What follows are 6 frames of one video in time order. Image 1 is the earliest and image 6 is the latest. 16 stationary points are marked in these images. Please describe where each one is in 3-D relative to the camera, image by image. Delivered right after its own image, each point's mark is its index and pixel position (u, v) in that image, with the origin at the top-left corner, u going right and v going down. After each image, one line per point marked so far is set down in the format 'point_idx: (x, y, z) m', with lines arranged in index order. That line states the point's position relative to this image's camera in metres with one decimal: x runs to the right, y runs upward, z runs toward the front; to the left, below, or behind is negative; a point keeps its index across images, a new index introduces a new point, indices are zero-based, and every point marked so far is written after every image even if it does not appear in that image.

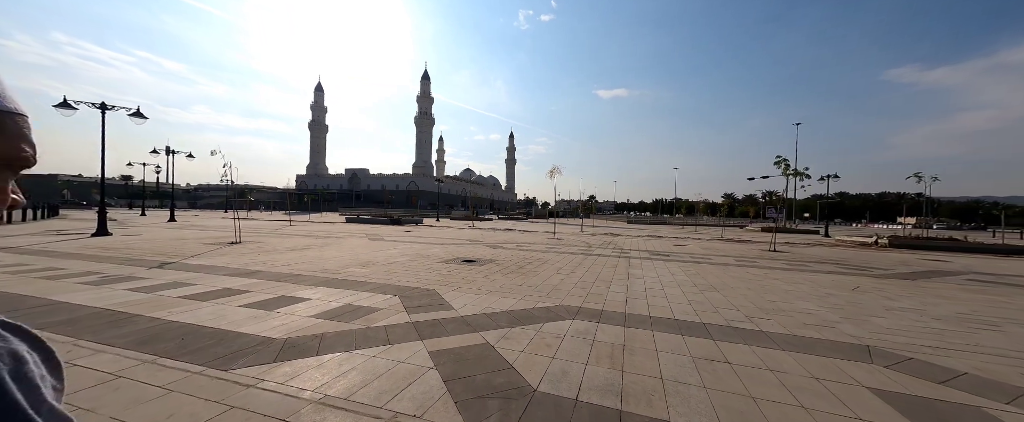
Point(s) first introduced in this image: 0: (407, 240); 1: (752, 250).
0: (-6.1, -1.7, +18.3) m
1: (+12.5, -2.1, +16.4) m
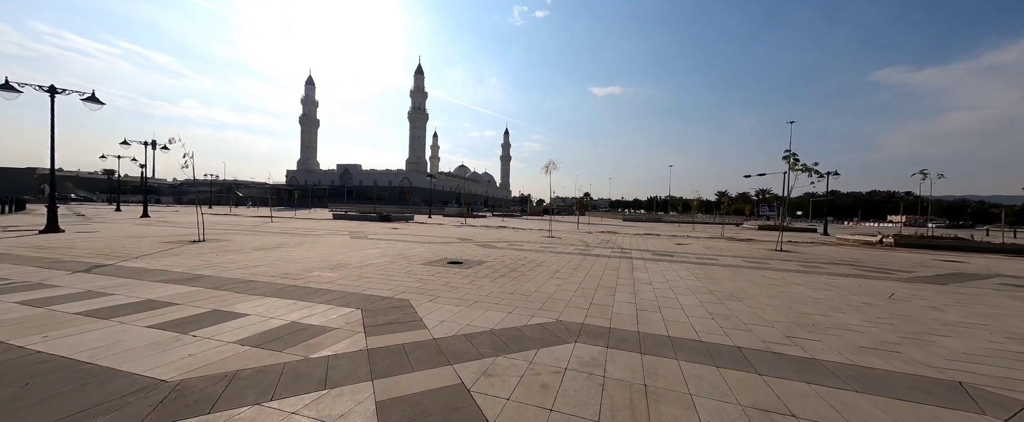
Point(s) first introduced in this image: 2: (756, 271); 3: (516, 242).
0: (-6.4, -1.5, +17.1) m
1: (+12.1, -2.0, +15.5) m
2: (+7.5, -1.9, +9.7) m
3: (+0.3, -1.7, +16.5) m
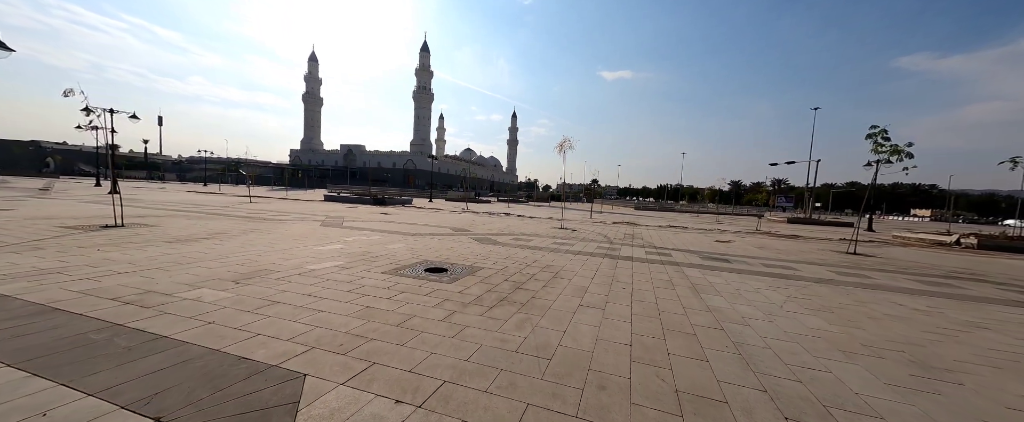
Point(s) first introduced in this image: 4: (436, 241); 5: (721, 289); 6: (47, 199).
0: (-6.2, -0.7, +14.2) m
1: (+12.3, -1.7, +12.3) m
2: (+7.6, -1.7, +6.6) m
3: (+0.5, -1.1, +13.5) m
4: (-2.6, -1.0, +10.8) m
5: (+4.3, -1.6, +6.5) m
6: (-26.8, +0.7, +18.2) m
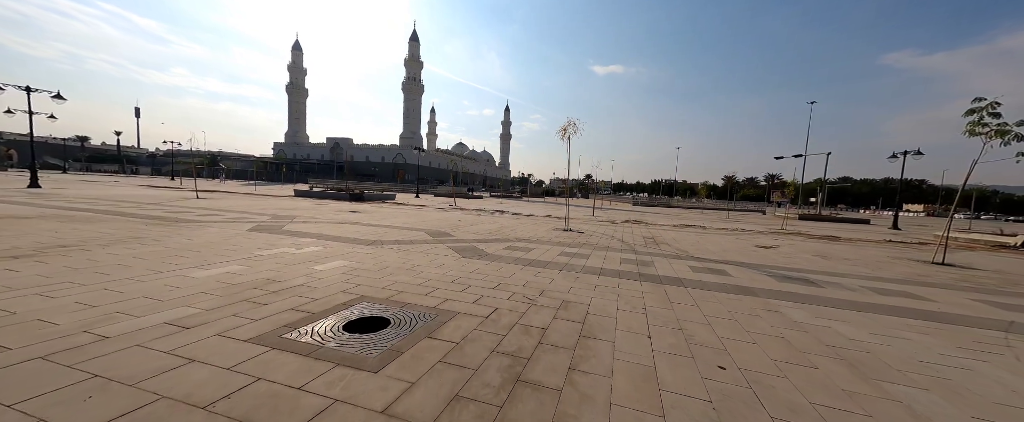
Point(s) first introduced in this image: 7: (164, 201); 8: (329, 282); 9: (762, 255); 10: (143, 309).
0: (-6.4, -0.6, +11.0) m
1: (+12.1, -1.6, +9.5) m
2: (+7.6, -1.8, +3.7) m
3: (+0.3, -1.0, +10.4) m
4: (-2.8, -1.0, +7.6) m
5: (+4.2, -1.7, +3.5) m
6: (-27.1, +0.7, +14.4) m
7: (-19.5, +0.6, +17.7) m
8: (-3.1, -1.2, +5.3) m
9: (+8.2, -1.4, +10.4) m
10: (-4.5, -1.2, +3.9) m
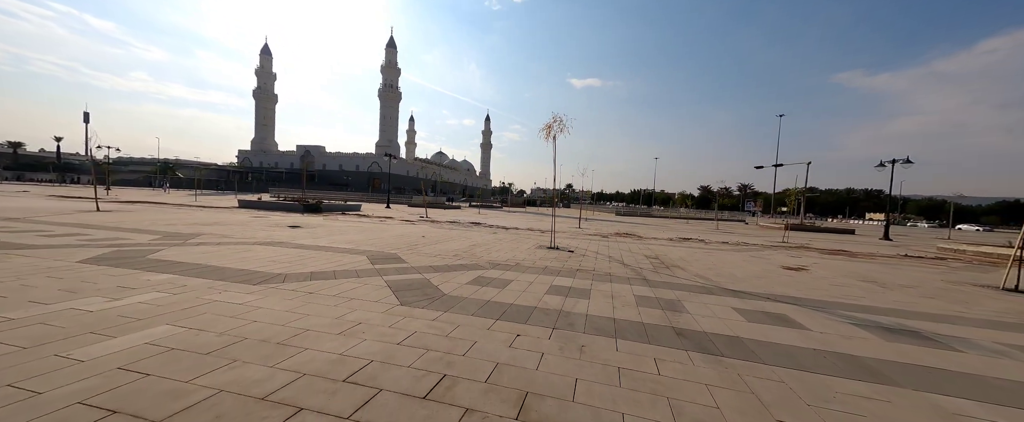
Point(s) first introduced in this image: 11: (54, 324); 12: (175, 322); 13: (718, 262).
0: (-7.2, -1.1, +7.8) m
1: (+11.5, -2.0, +7.5) m
2: (+7.2, -2.0, +1.5) m
3: (-0.5, -1.4, +7.7) m
4: (-3.3, -1.4, +4.7) m
5: (+3.9, -1.8, +1.0) m
6: (-28.1, +0.1, +10.1) m
7: (-20.6, -0.1, +13.8) m
8: (-3.5, -1.4, +2.4) m
9: (+7.5, -1.8, +8.2) m
10: (-4.8, -1.4, +0.9) m
11: (-5.3, -1.3, +3.7) m
12: (-4.1, -1.3, +3.9) m
13: (+7.1, -1.7, +10.9) m
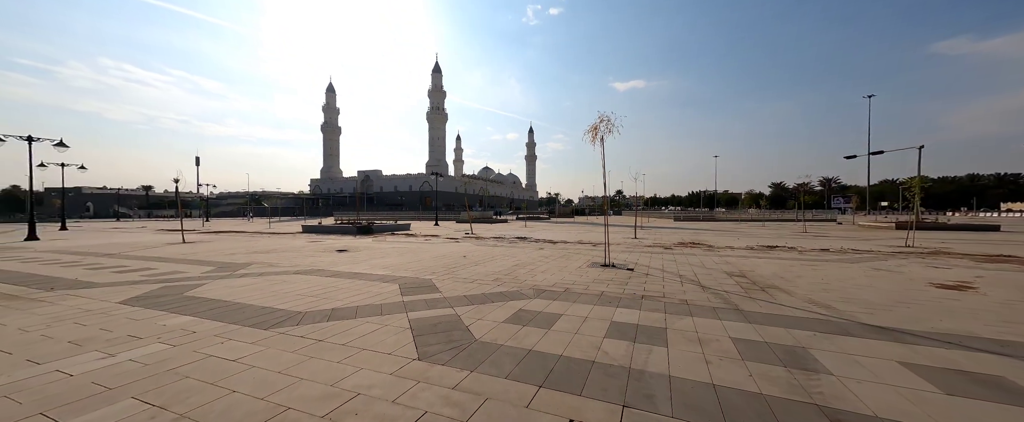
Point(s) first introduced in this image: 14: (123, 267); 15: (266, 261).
0: (-6.1, -1.8, +7.6) m
1: (+12.3, -1.7, +4.4) m
2: (+7.2, -1.7, -0.9) m
3: (+0.5, -1.8, +6.4) m
4: (-2.7, -1.8, +3.9) m
5: (+3.8, -1.8, -0.9) m
6: (-26.4, -1.9, +13.0) m
7: (-18.5, -1.8, +15.5) m
8: (-3.3, -1.8, +1.7) m
9: (+8.5, -1.8, +5.7) m
10: (-4.8, -1.8, +0.3) m
11: (-4.9, -1.8, +3.2) m
12: (-3.7, -1.8, +3.3) m
13: (+8.4, -1.8, +8.4) m
14: (-12.7, -1.8, +10.3) m
15: (-9.0, -1.8, +11.8) m
